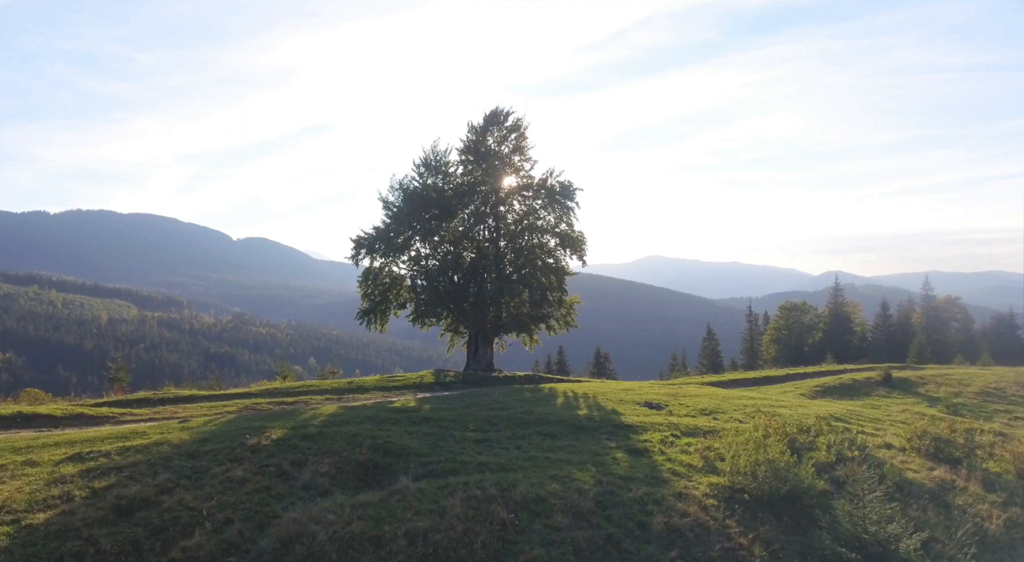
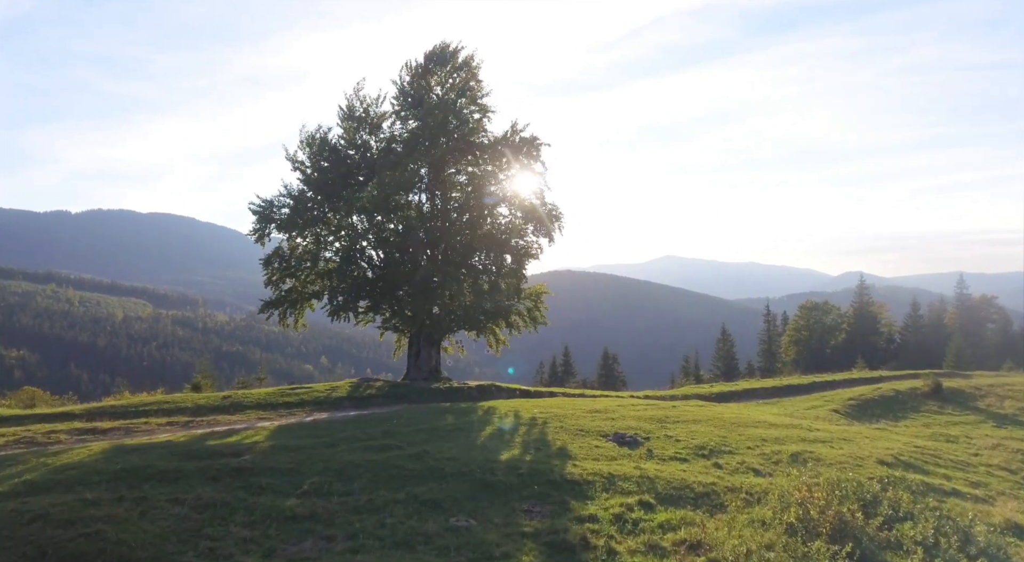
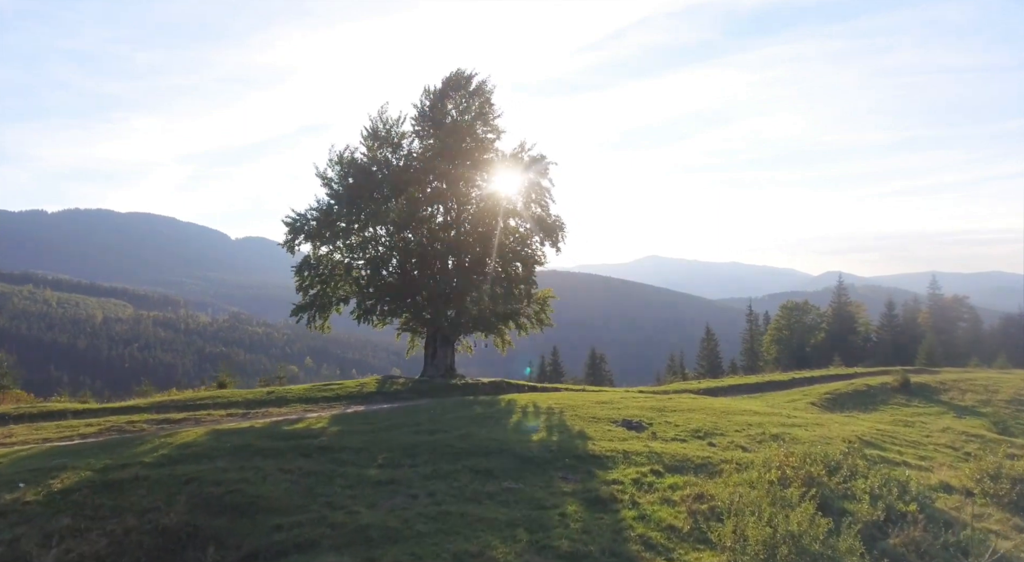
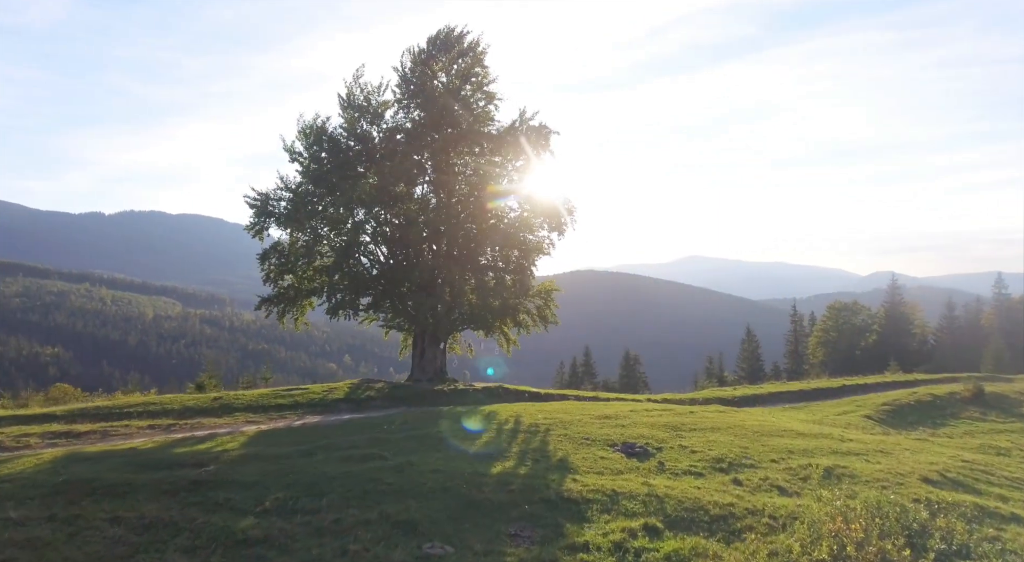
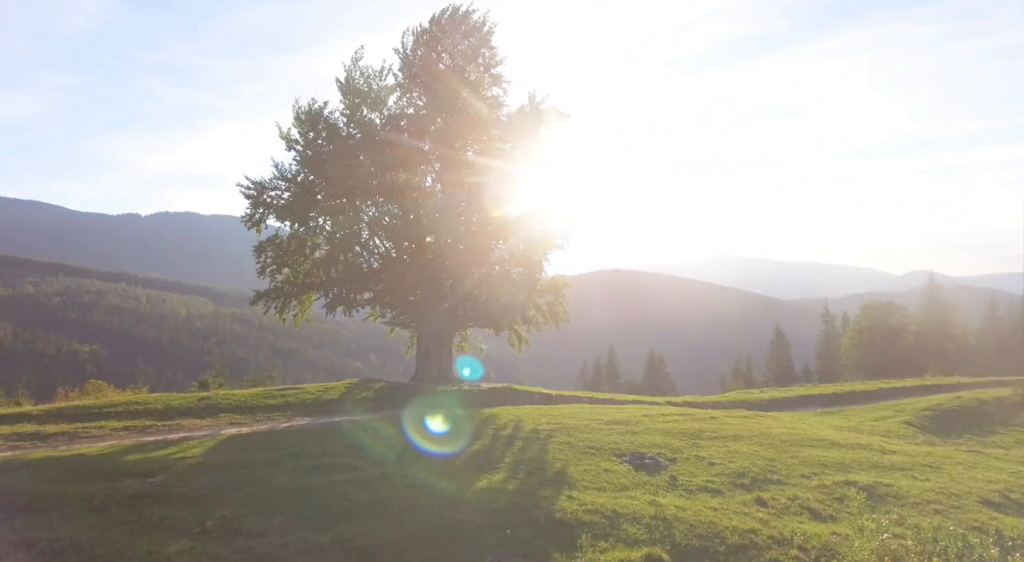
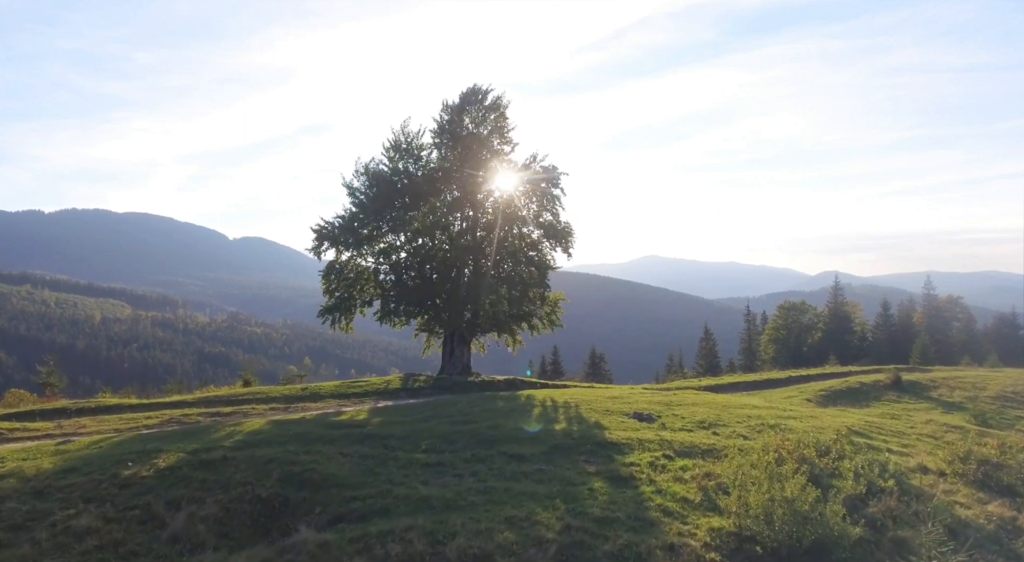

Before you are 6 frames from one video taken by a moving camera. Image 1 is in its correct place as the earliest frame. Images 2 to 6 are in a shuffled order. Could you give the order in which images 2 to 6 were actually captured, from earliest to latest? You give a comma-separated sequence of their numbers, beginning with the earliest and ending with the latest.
6, 3, 2, 4, 5
